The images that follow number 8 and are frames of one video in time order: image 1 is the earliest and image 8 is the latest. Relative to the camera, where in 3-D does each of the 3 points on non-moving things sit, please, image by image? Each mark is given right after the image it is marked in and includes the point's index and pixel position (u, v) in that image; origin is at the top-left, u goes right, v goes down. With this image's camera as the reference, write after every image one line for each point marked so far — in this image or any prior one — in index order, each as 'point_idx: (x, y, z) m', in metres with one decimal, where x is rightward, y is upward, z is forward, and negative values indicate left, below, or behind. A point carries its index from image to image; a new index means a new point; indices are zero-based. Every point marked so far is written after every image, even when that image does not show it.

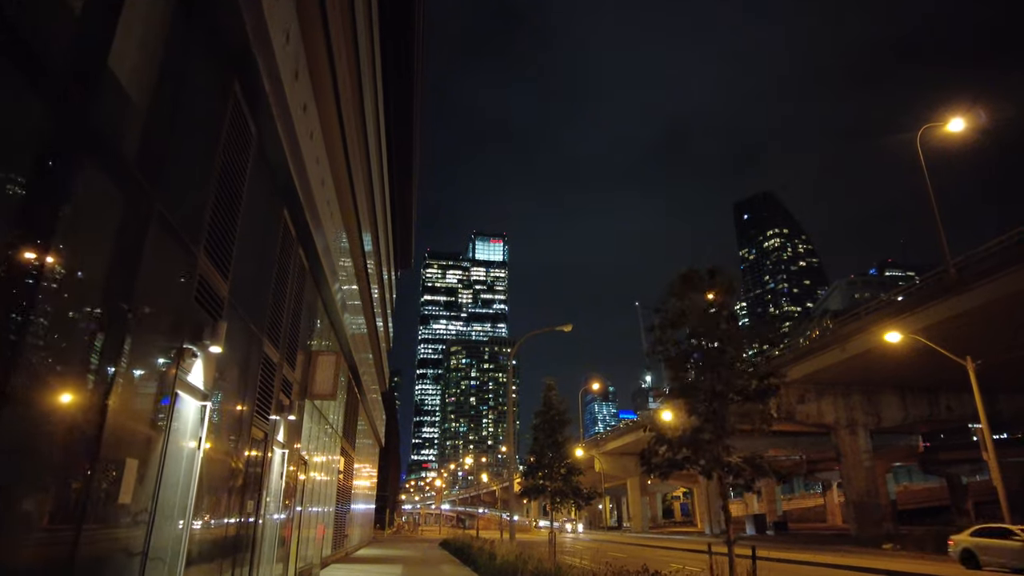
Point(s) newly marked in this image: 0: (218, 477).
0: (-3.7, -2.4, +7.6) m
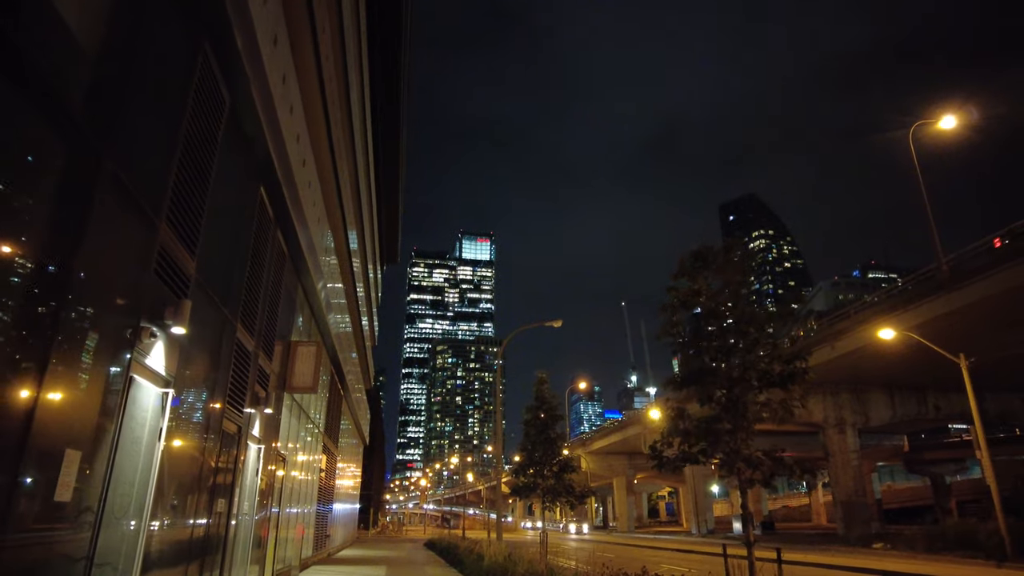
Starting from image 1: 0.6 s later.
0: (-3.7, -2.1, +7.0) m
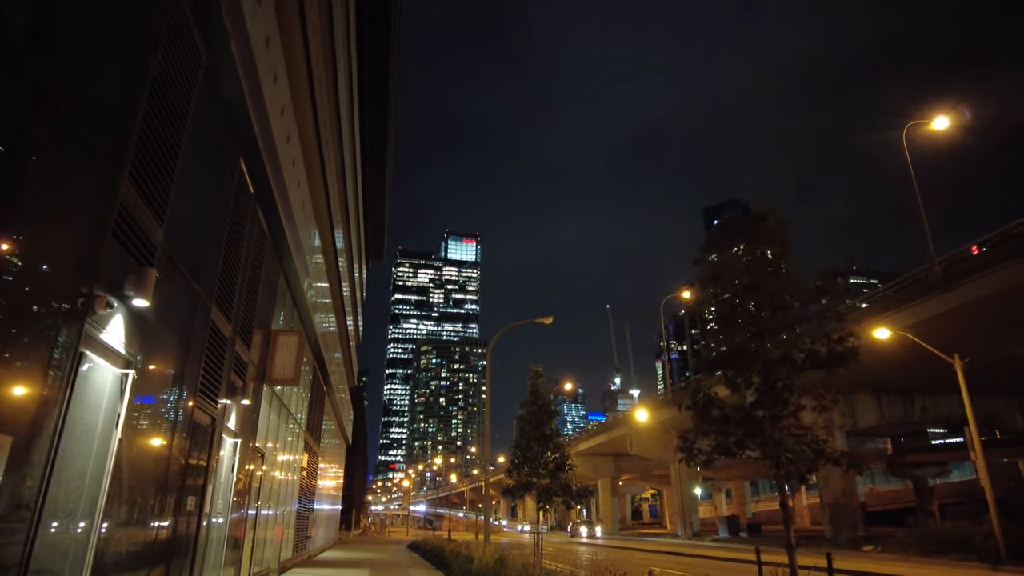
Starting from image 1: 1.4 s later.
0: (-3.7, -1.8, +6.2) m
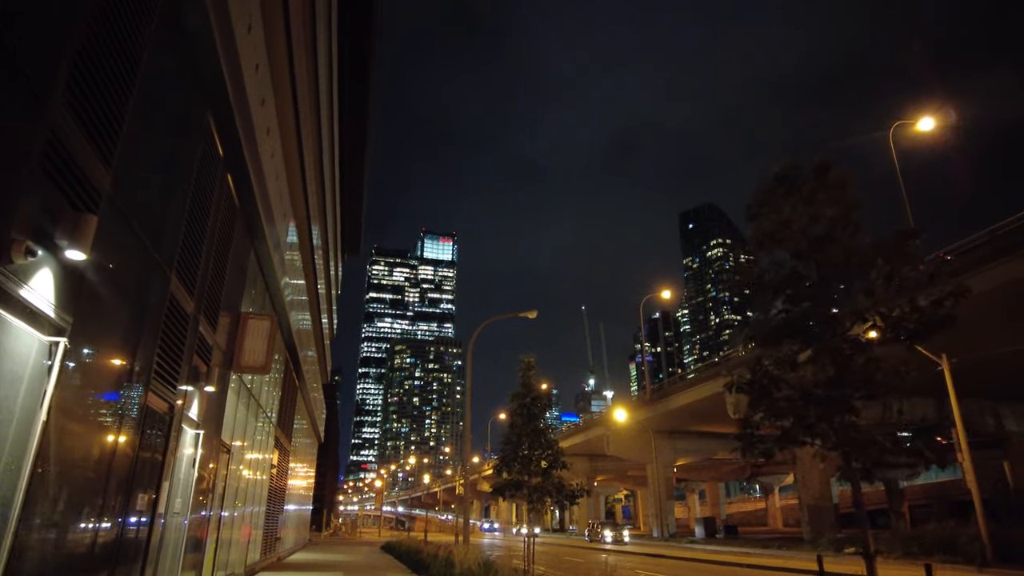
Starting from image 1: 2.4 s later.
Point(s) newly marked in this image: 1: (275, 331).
0: (-3.6, -1.5, +5.3) m
1: (-4.2, -0.8, +10.7) m
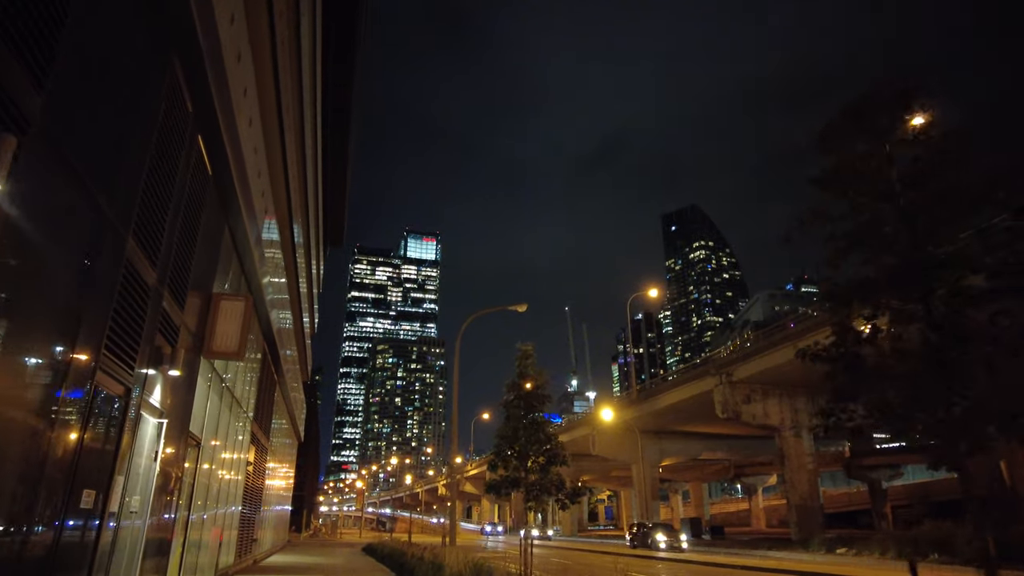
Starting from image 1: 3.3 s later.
0: (-3.5, -1.1, +4.4) m
1: (-4.2, -0.4, +9.8) m
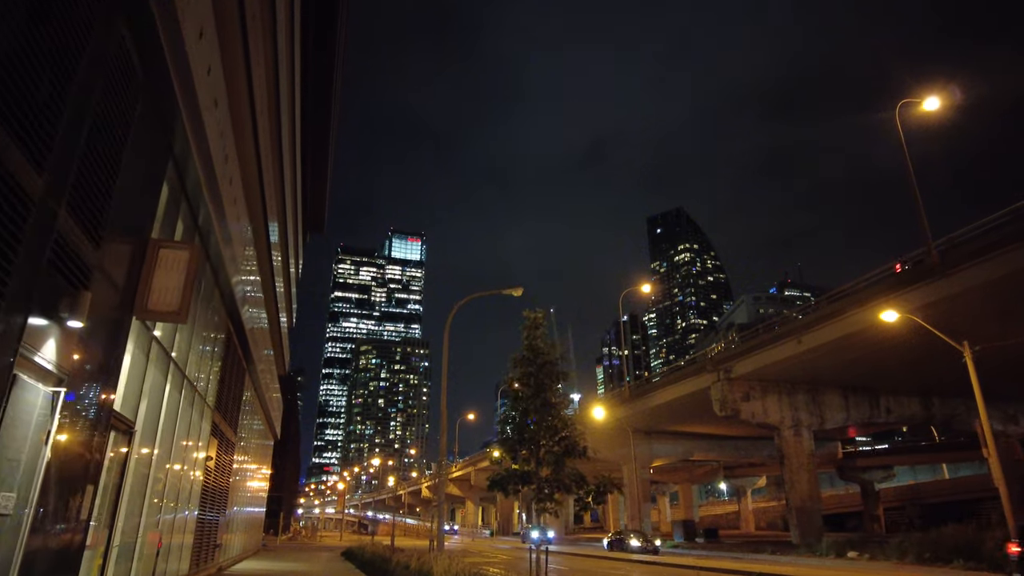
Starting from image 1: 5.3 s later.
0: (-3.3, -0.4, +2.4) m
1: (-4.1, +0.3, +7.9) m
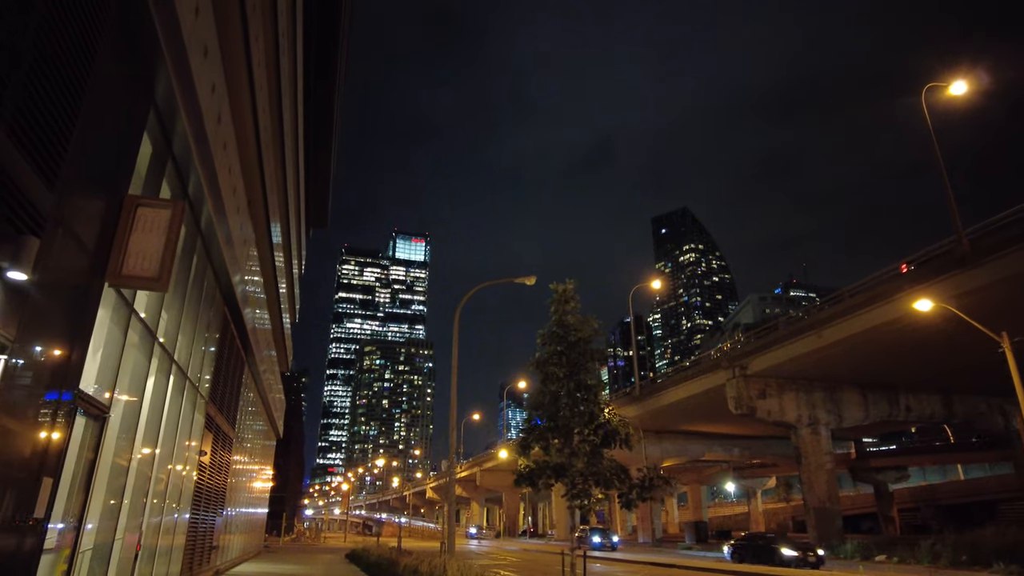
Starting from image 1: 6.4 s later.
0: (-3.0, 0.0, +1.4) m
1: (-3.8, +0.7, +6.9) m
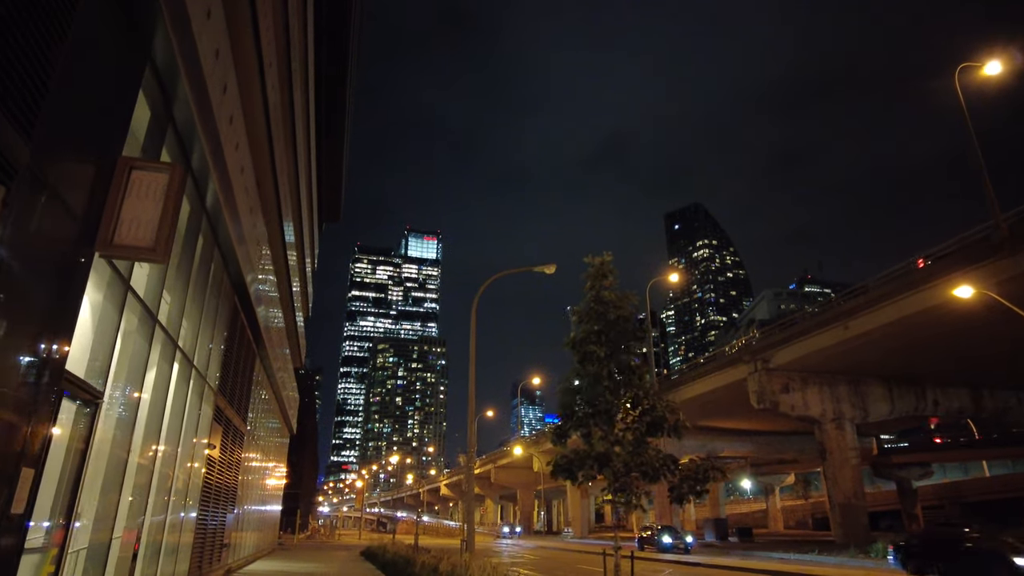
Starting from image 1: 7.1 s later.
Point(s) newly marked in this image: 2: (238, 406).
0: (-2.7, +0.2, +0.8) m
1: (-3.4, +0.9, +6.3) m
2: (-7.8, -3.5, +17.6) m
